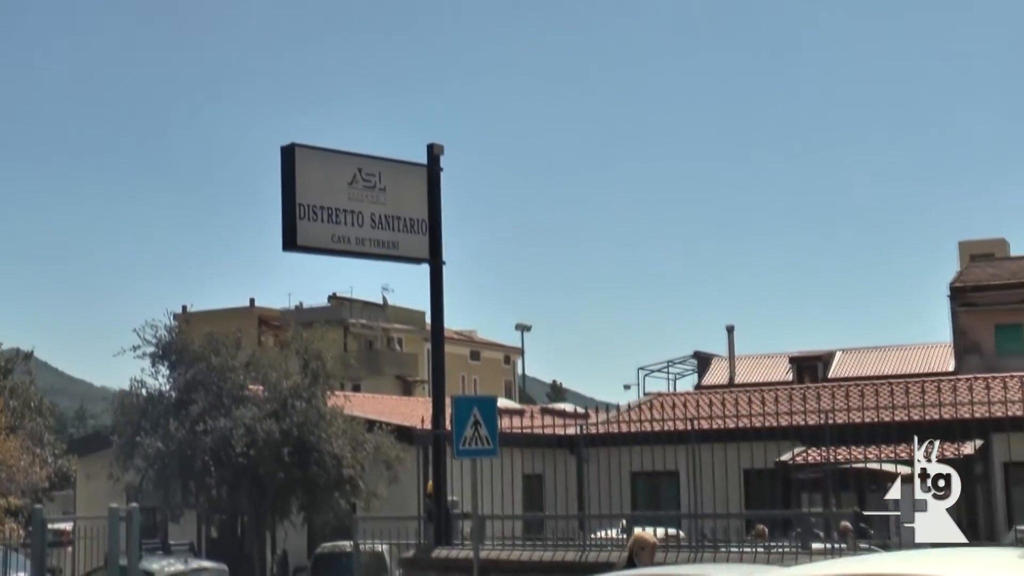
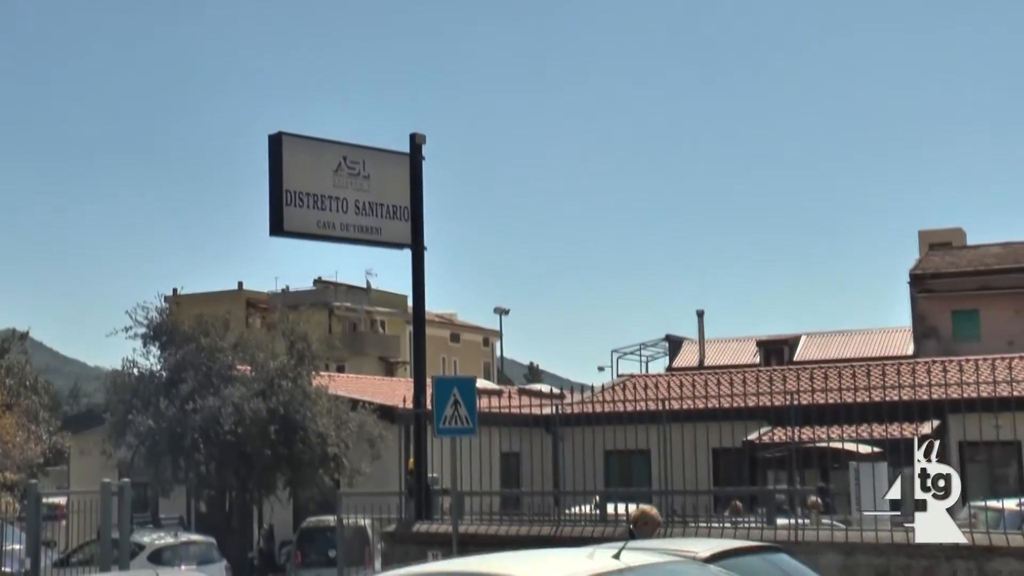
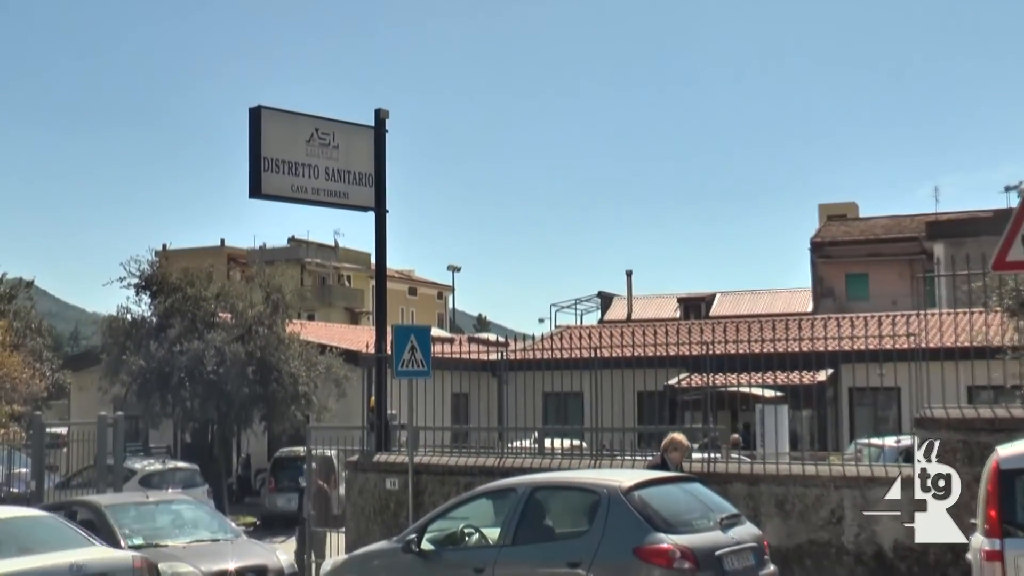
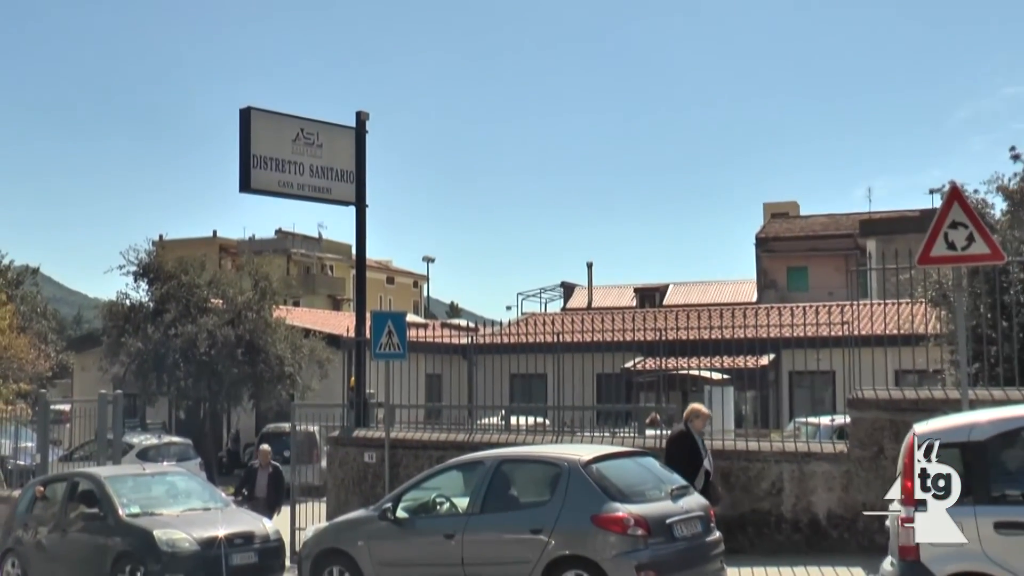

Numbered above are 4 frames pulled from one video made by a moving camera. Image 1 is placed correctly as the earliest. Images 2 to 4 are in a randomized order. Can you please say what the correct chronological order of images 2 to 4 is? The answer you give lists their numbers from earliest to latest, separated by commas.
2, 3, 4
